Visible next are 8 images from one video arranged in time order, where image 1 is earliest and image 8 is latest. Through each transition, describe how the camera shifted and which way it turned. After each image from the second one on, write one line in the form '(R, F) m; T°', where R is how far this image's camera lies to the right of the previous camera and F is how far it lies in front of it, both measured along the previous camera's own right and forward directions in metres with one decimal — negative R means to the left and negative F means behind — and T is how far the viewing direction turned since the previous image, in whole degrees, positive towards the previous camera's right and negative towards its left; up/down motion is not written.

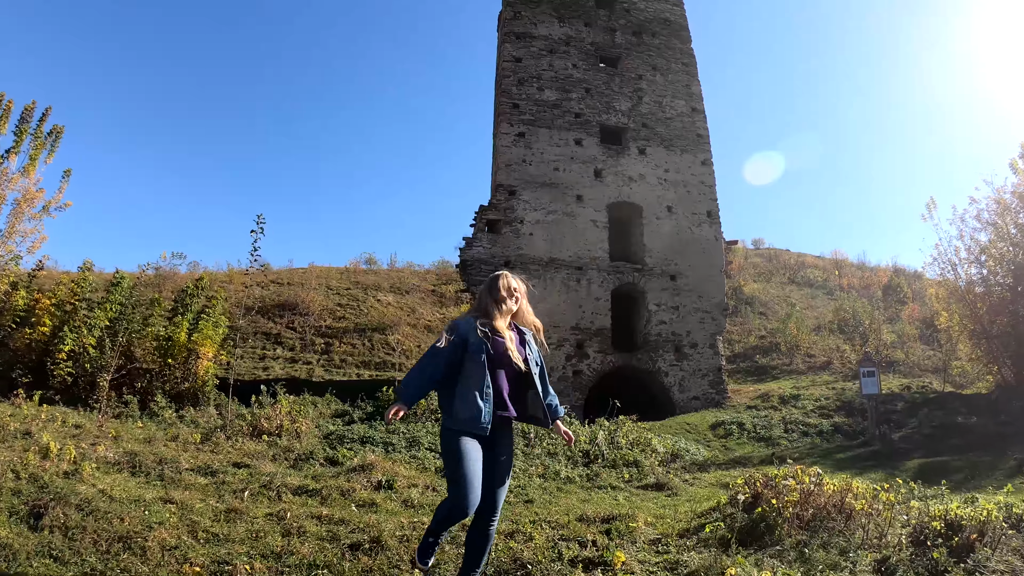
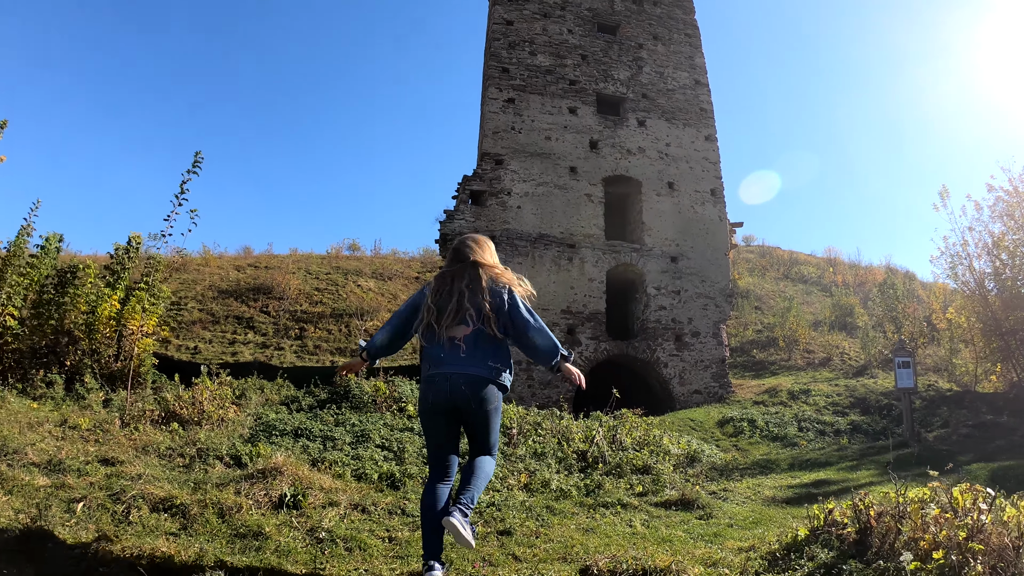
(+0.1, +1.3) m; +1°
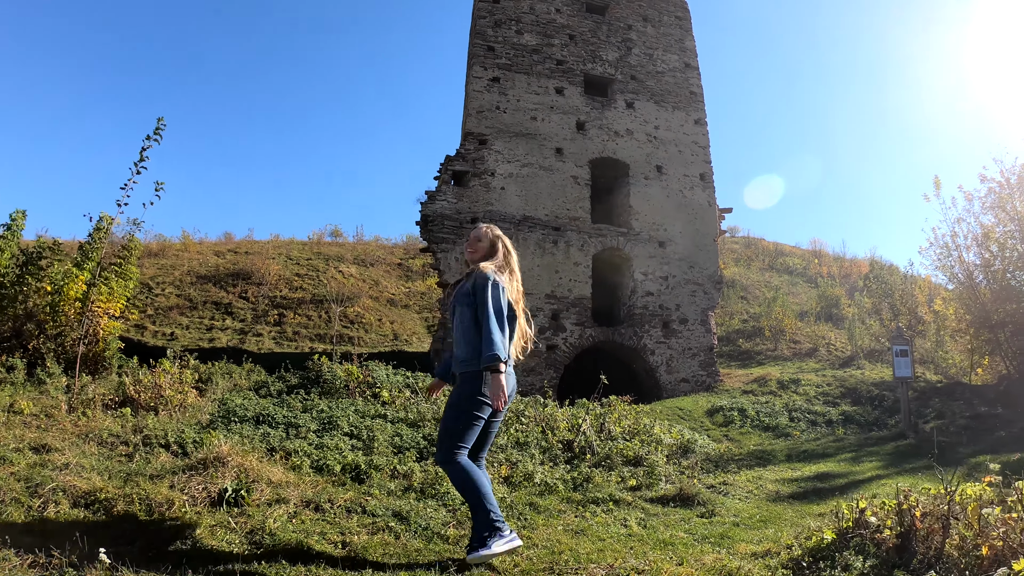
(0.0, +0.4) m; +2°
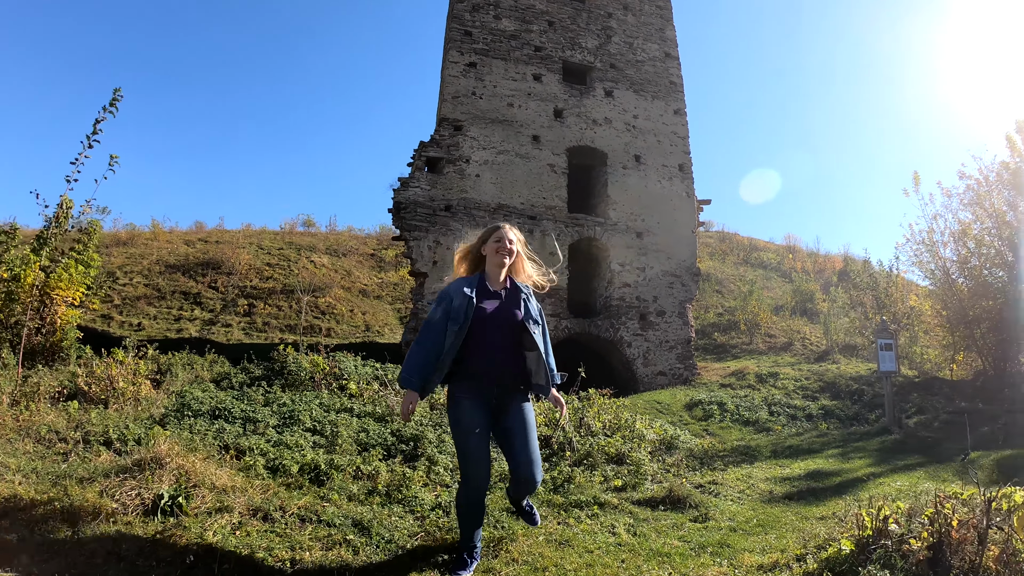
(0.0, +0.3) m; +2°
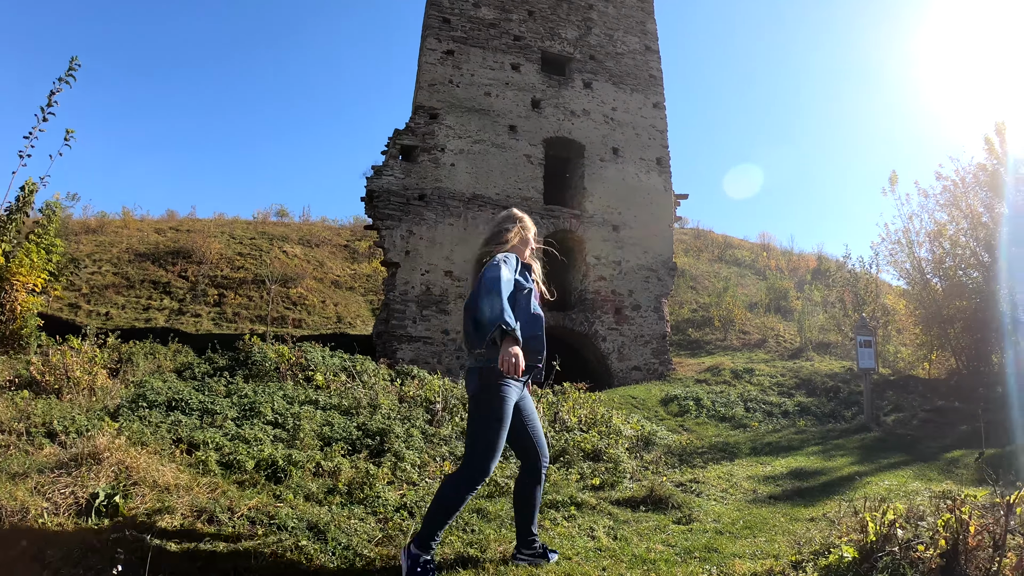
(0.0, +0.2) m; +2°
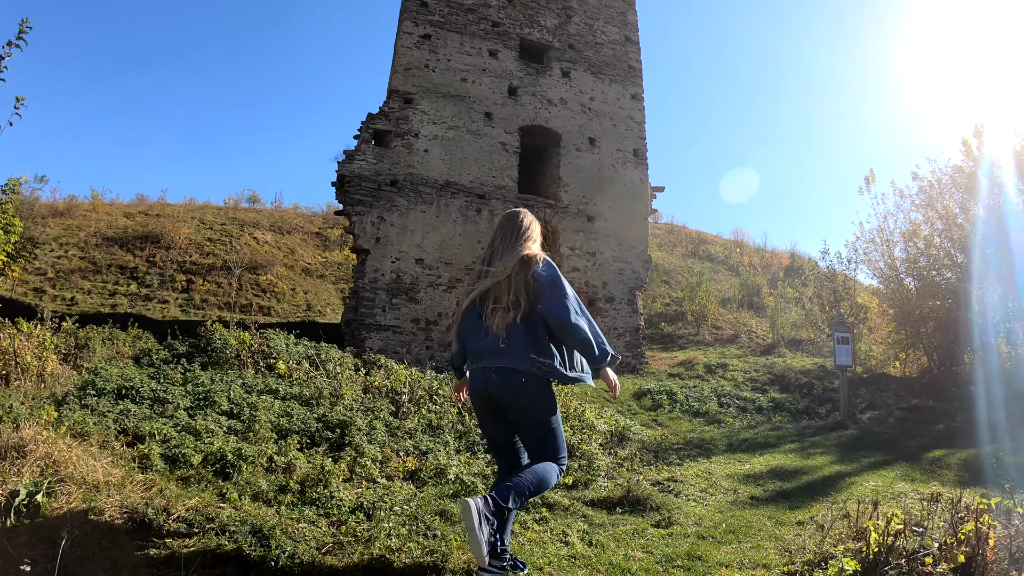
(0.0, +0.2) m; +2°
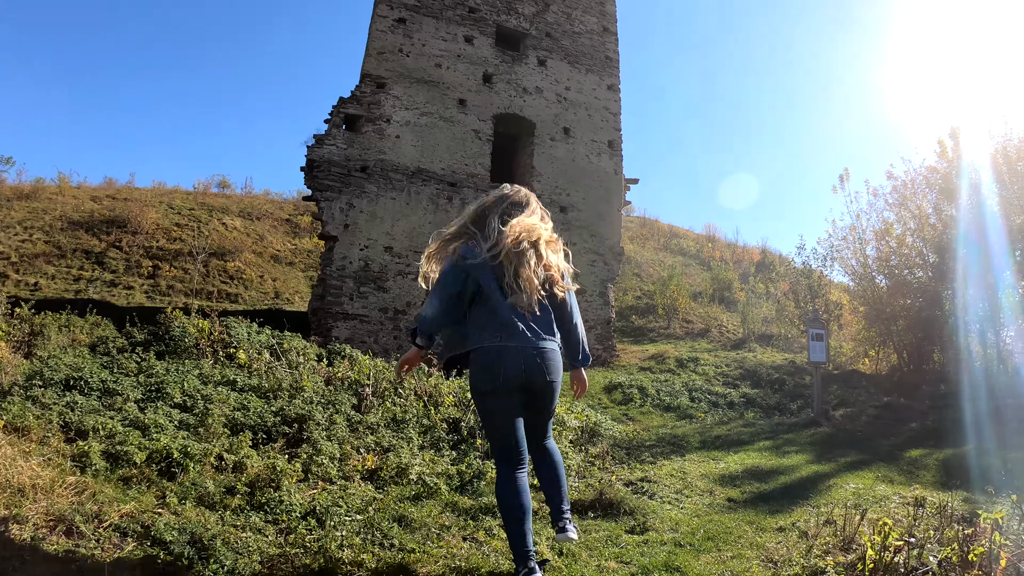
(0.0, +0.1) m; +2°
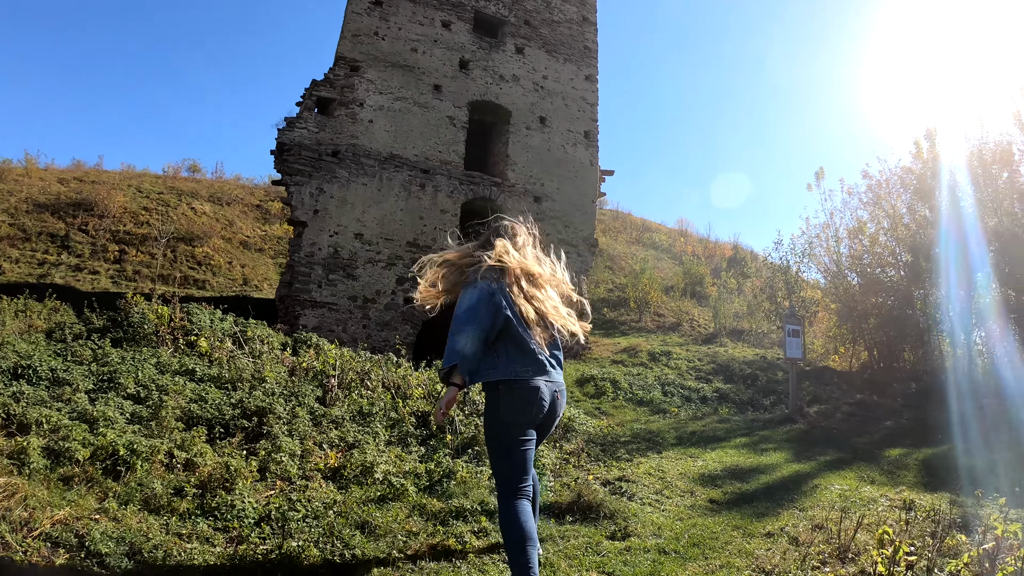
(0.0, +0.1) m; +2°
